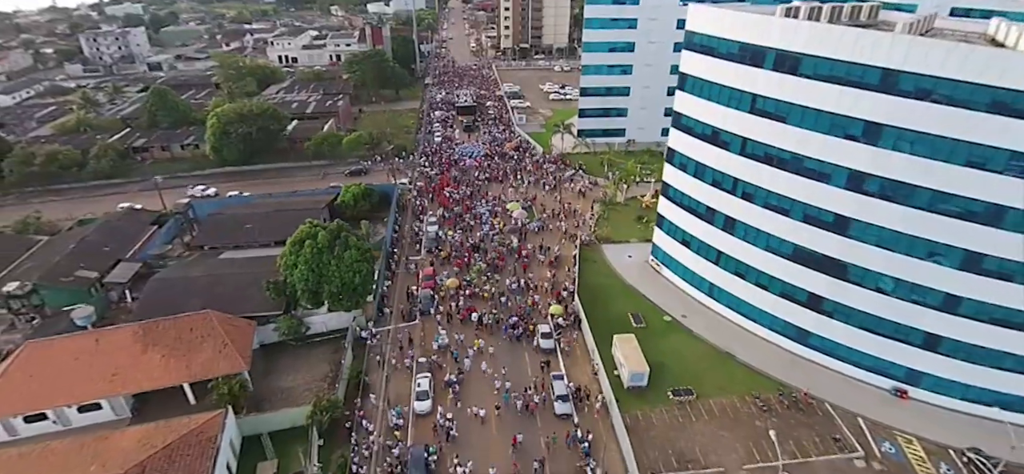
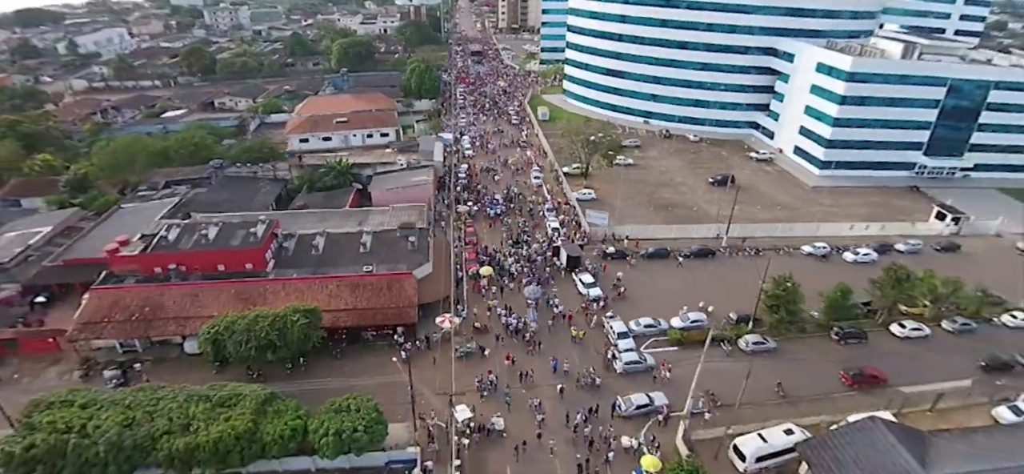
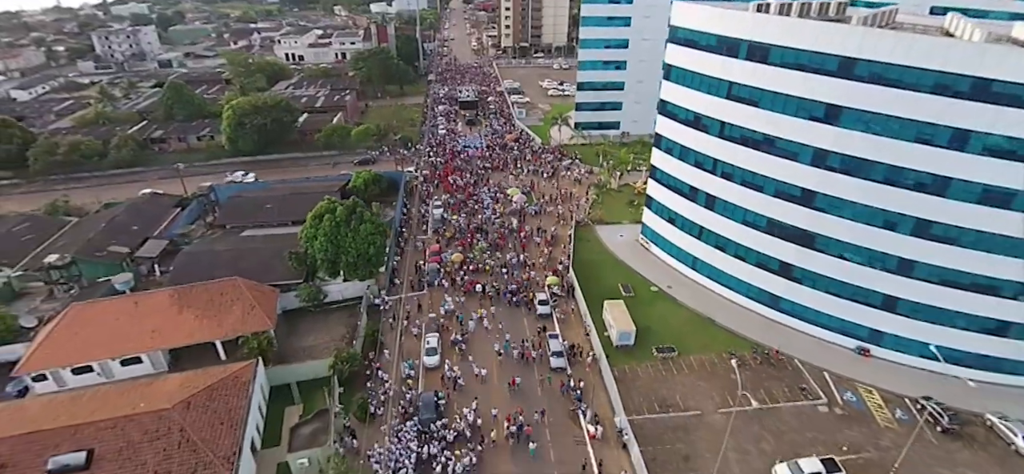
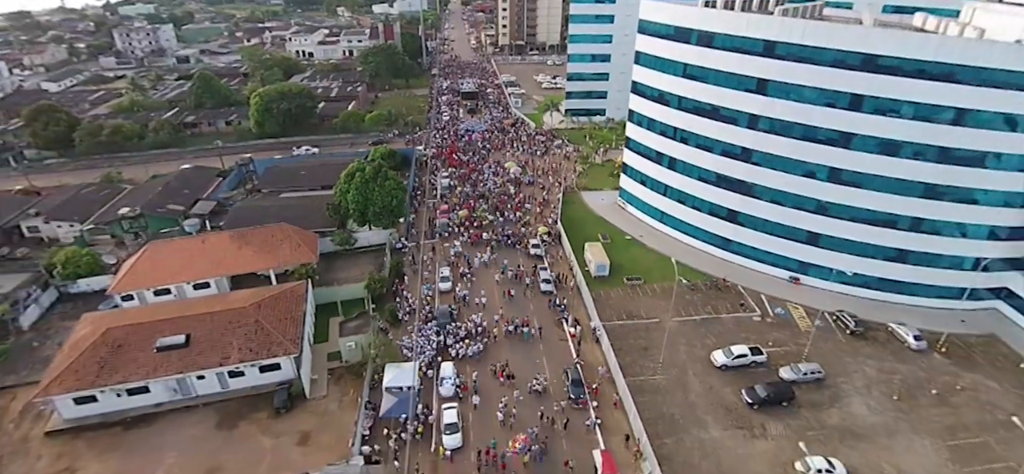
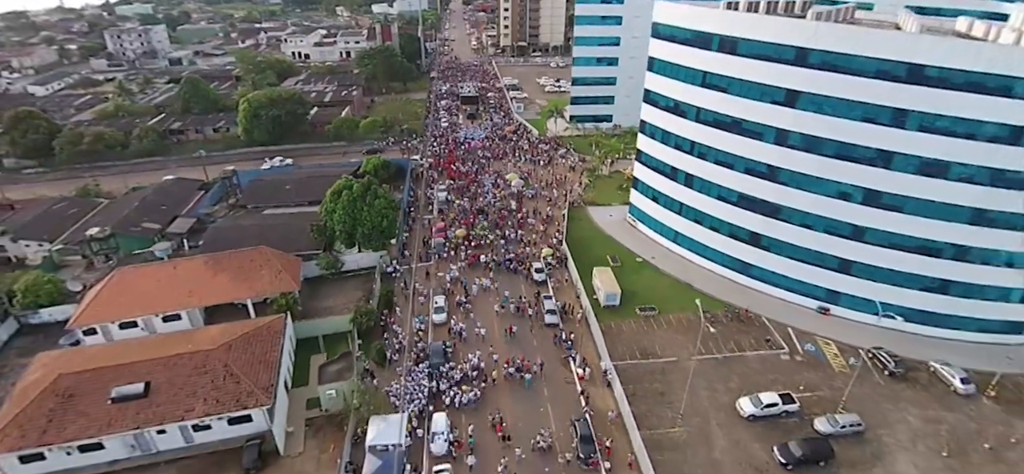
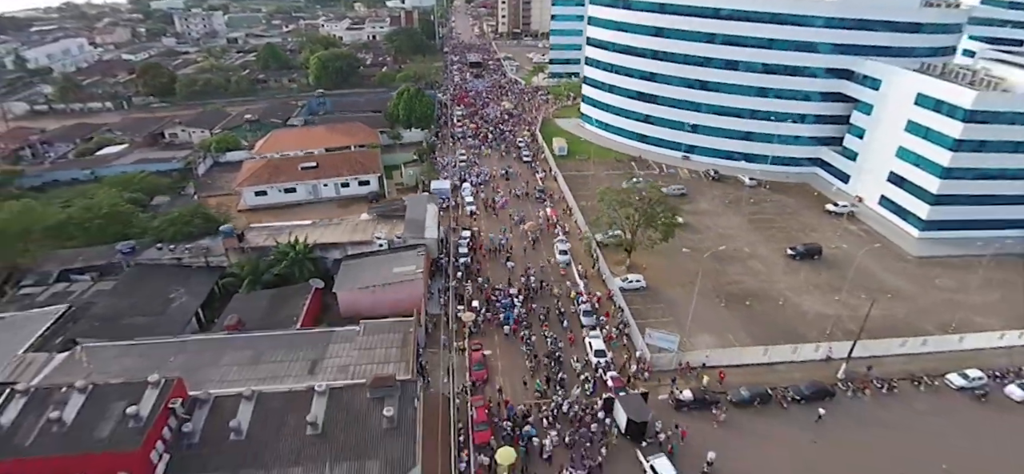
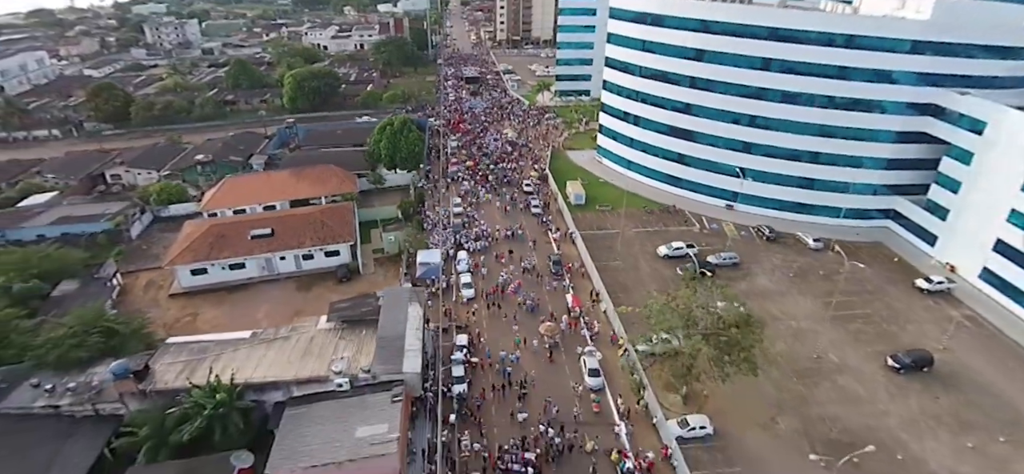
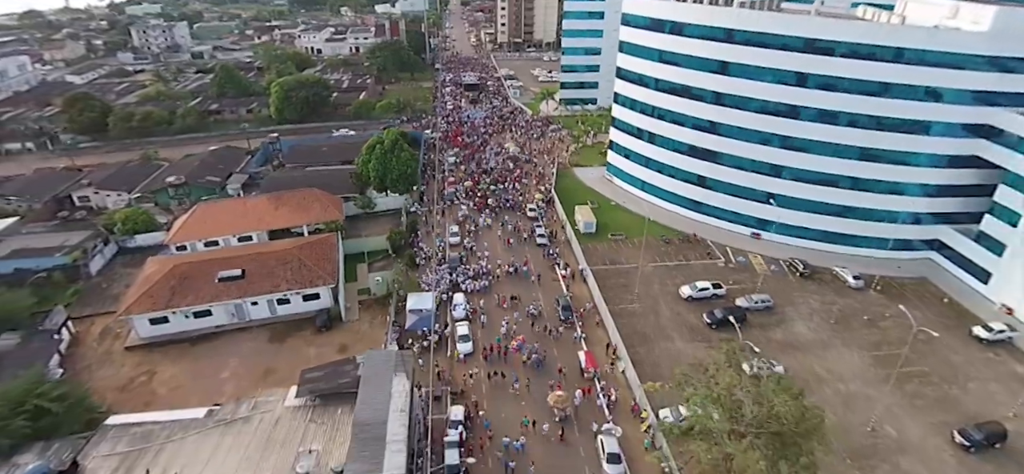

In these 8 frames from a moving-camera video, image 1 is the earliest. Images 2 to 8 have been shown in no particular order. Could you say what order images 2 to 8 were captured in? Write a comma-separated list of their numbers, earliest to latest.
3, 5, 4, 8, 7, 6, 2
